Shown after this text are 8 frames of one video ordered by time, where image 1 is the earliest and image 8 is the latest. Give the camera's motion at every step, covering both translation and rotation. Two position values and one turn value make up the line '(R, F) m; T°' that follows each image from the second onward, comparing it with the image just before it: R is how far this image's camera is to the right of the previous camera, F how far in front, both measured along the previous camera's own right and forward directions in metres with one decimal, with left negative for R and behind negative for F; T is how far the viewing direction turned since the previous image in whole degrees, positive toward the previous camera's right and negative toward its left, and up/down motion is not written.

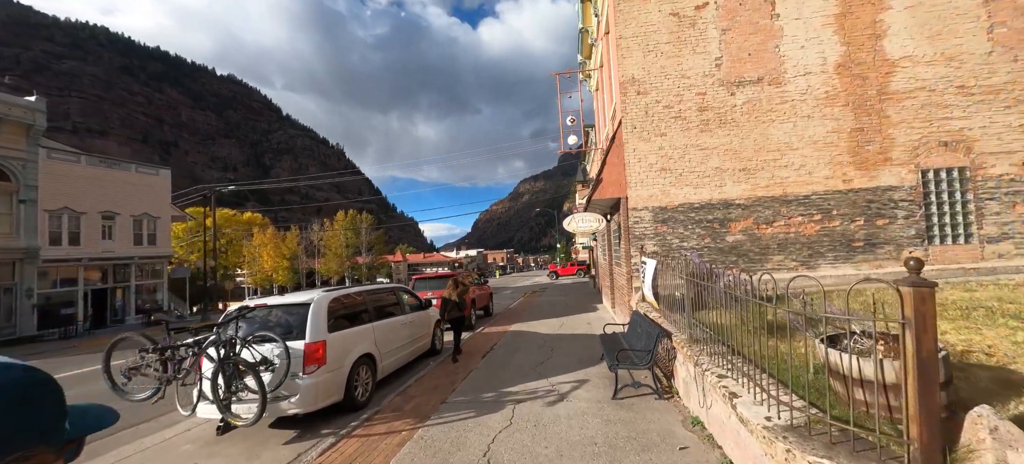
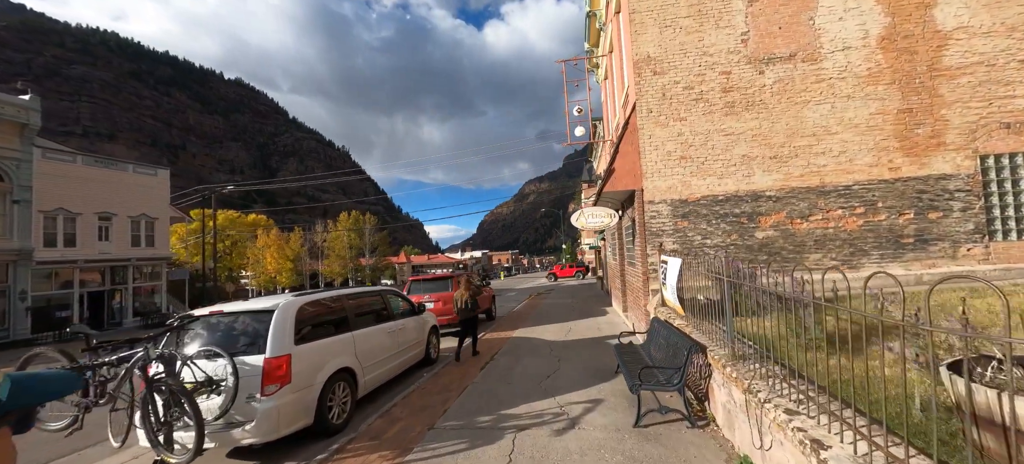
(+0.1, +0.9) m; -1°
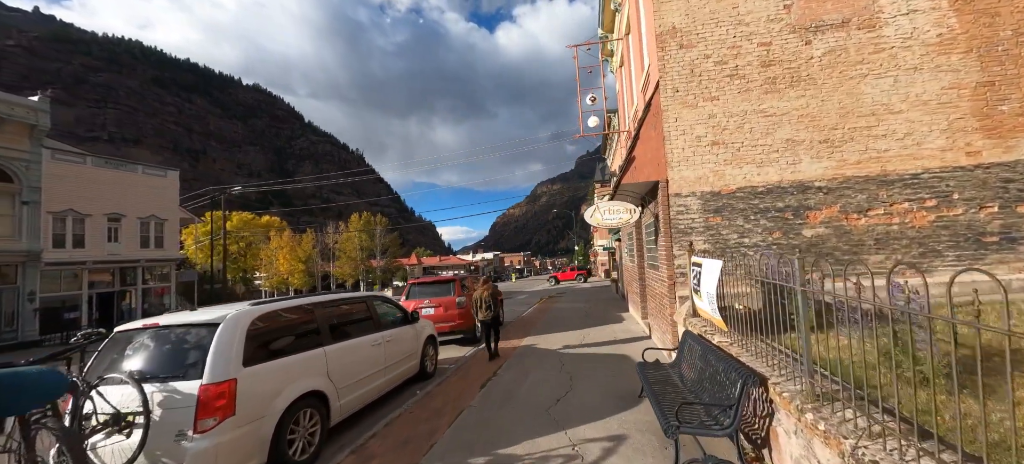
(+0.1, +1.0) m; -2°
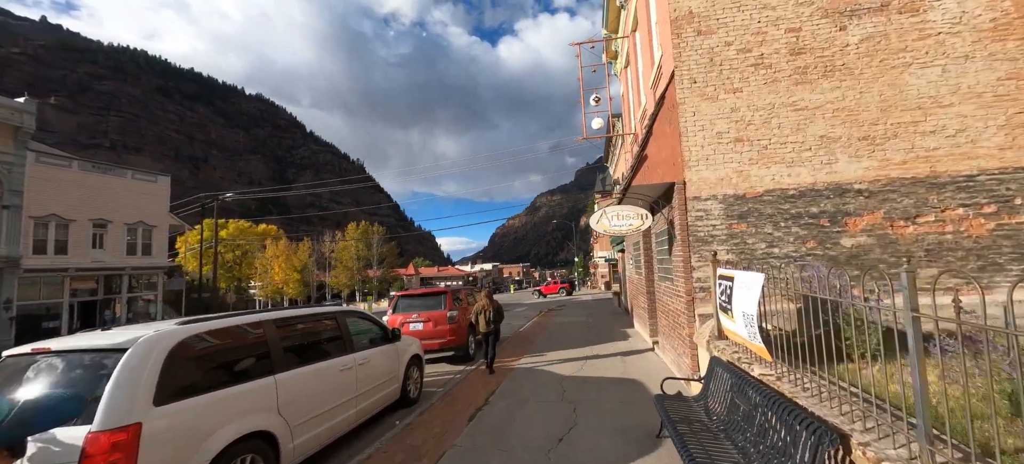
(+0.1, +0.9) m; 0°
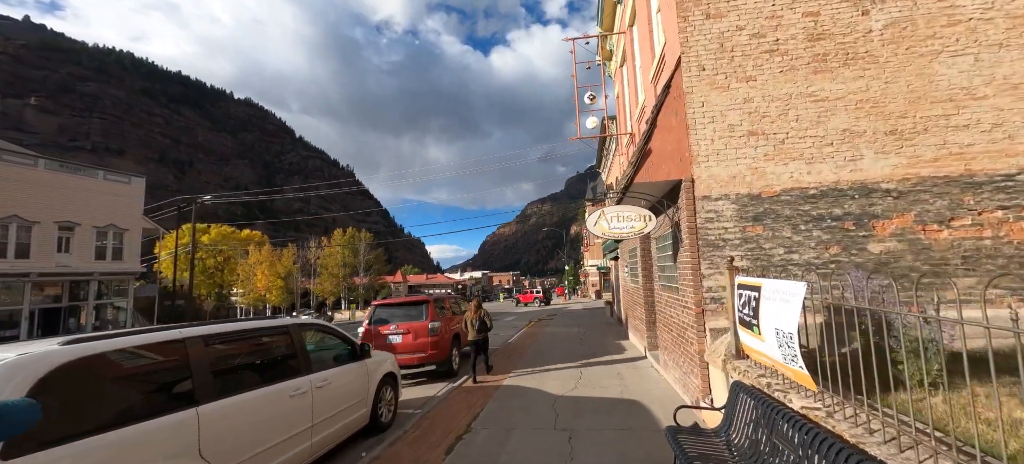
(0.0, +0.7) m; +1°
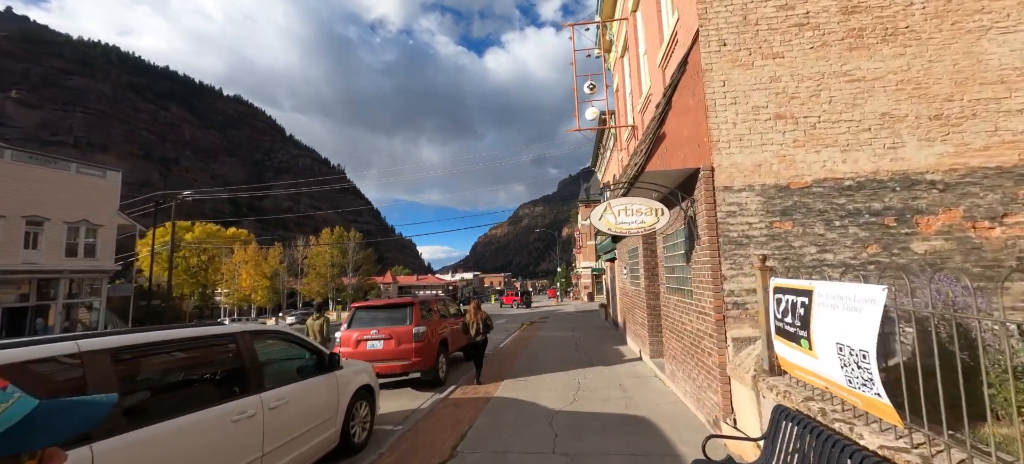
(0.0, +0.7) m; +1°
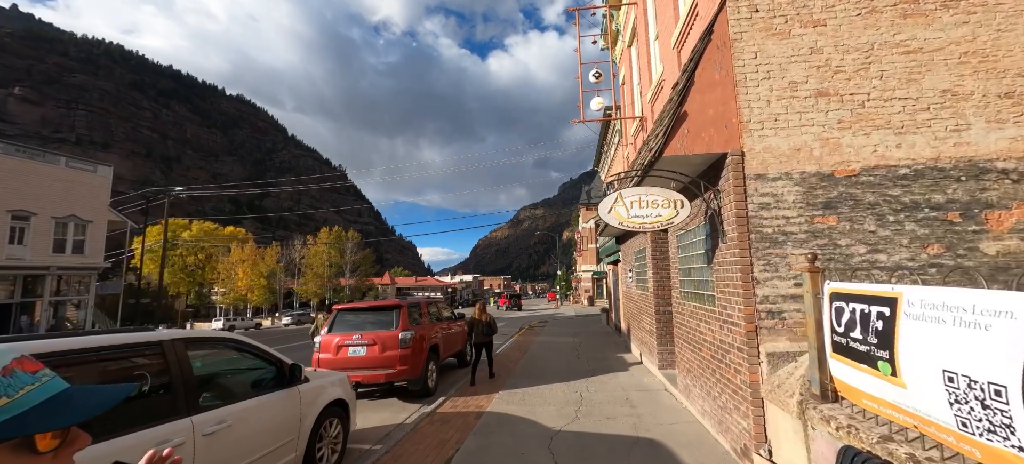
(+0.1, +0.7) m; 0°
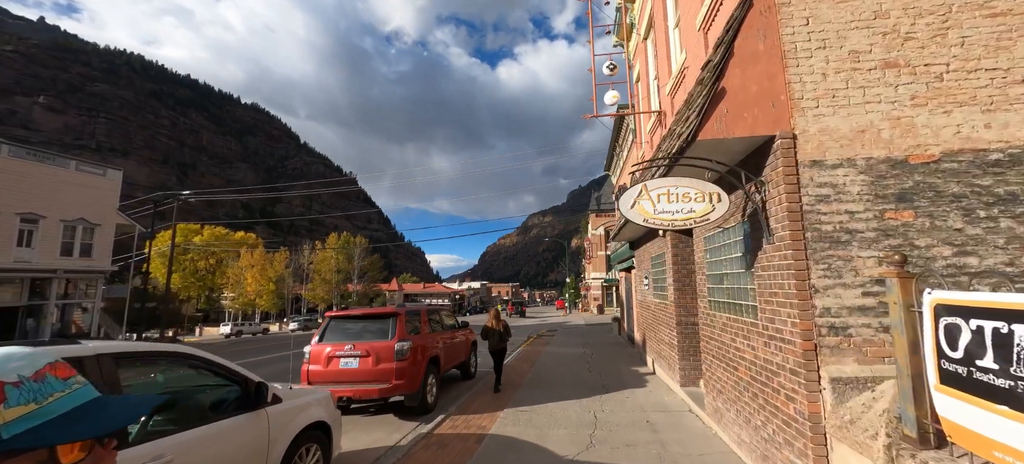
(0.0, +0.6) m; -1°
